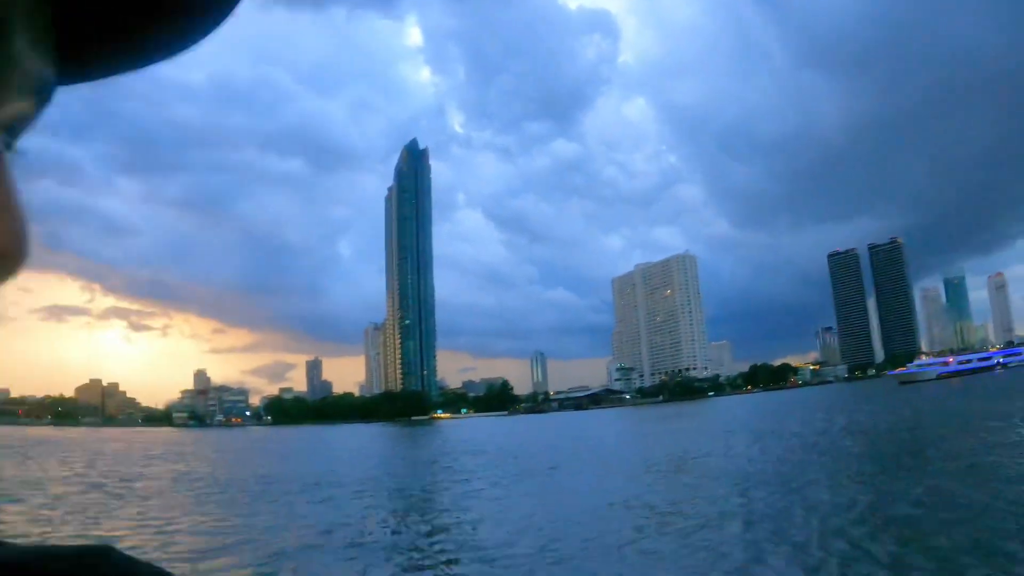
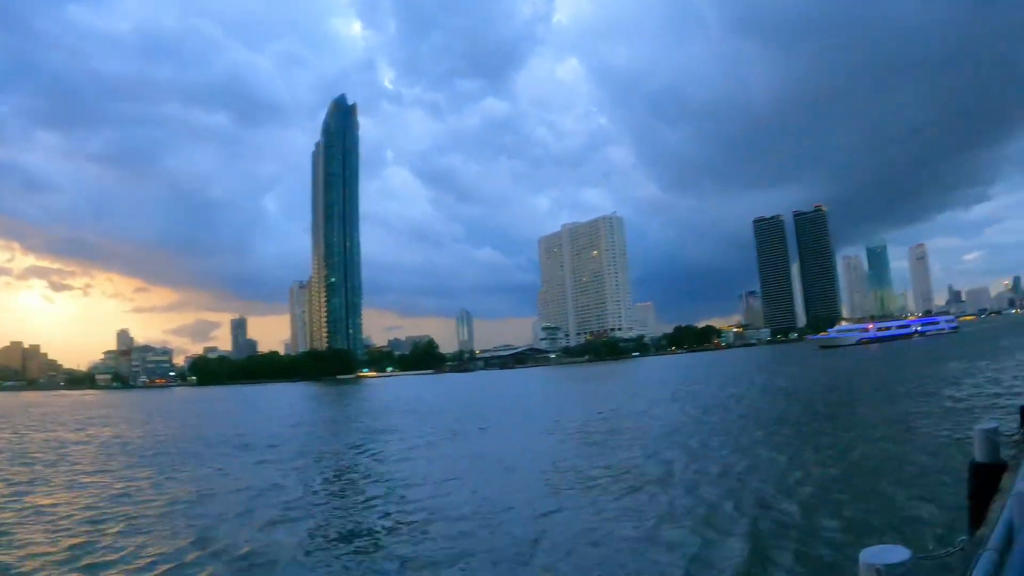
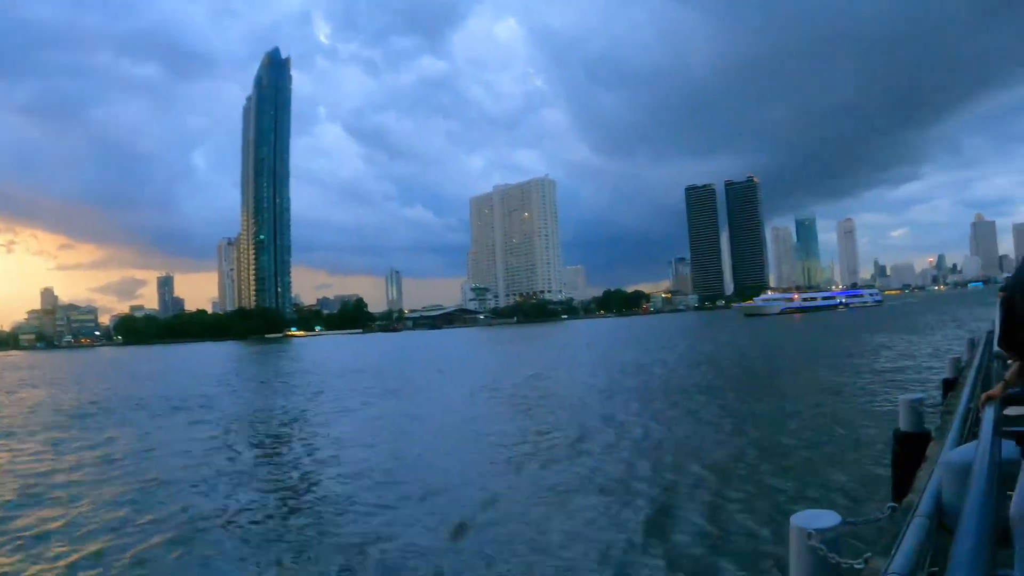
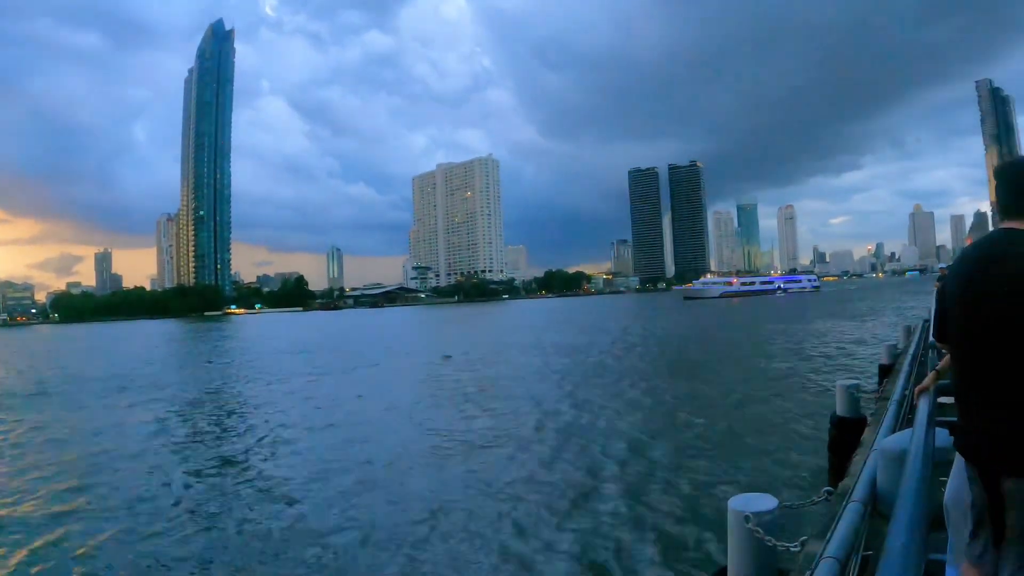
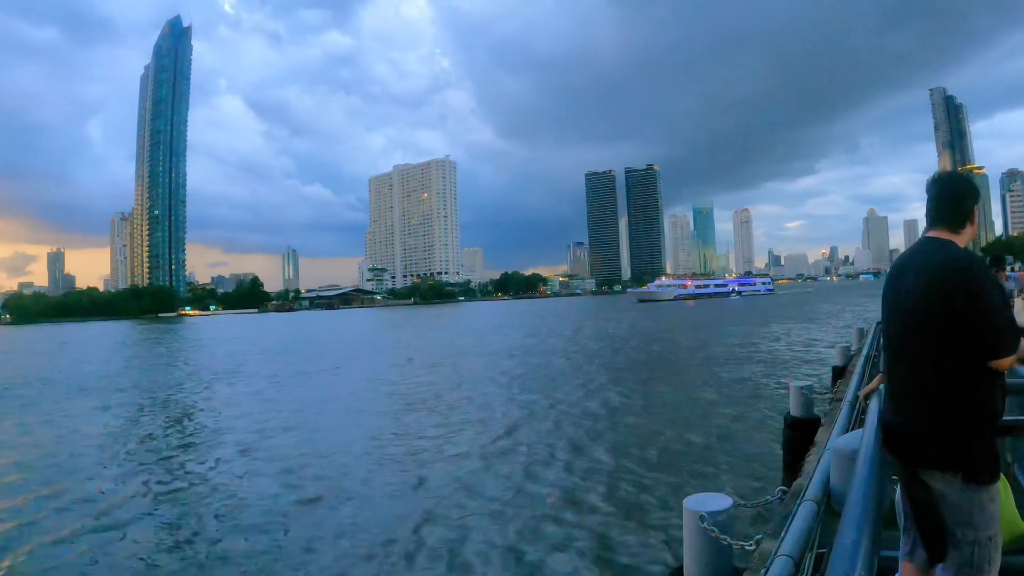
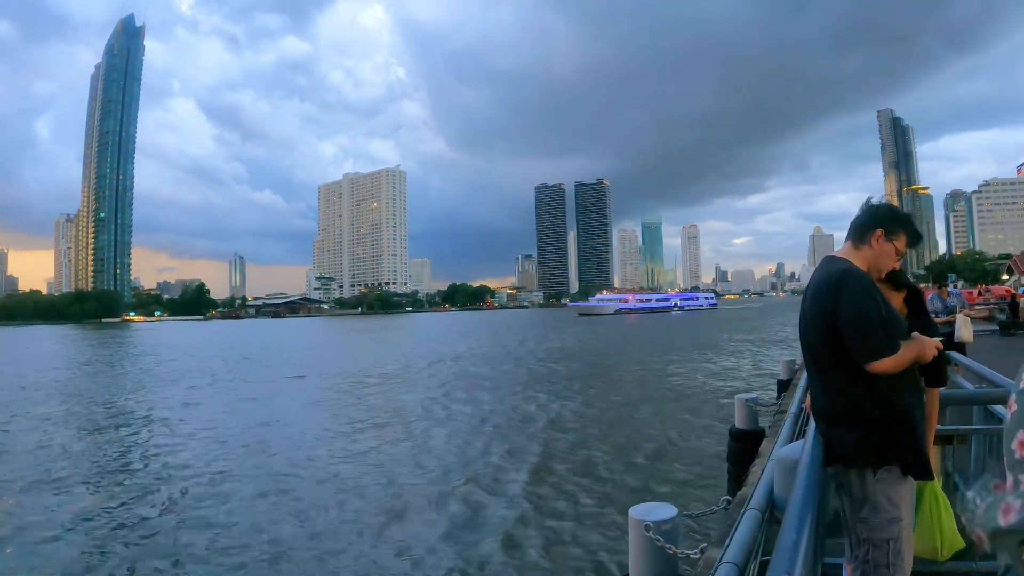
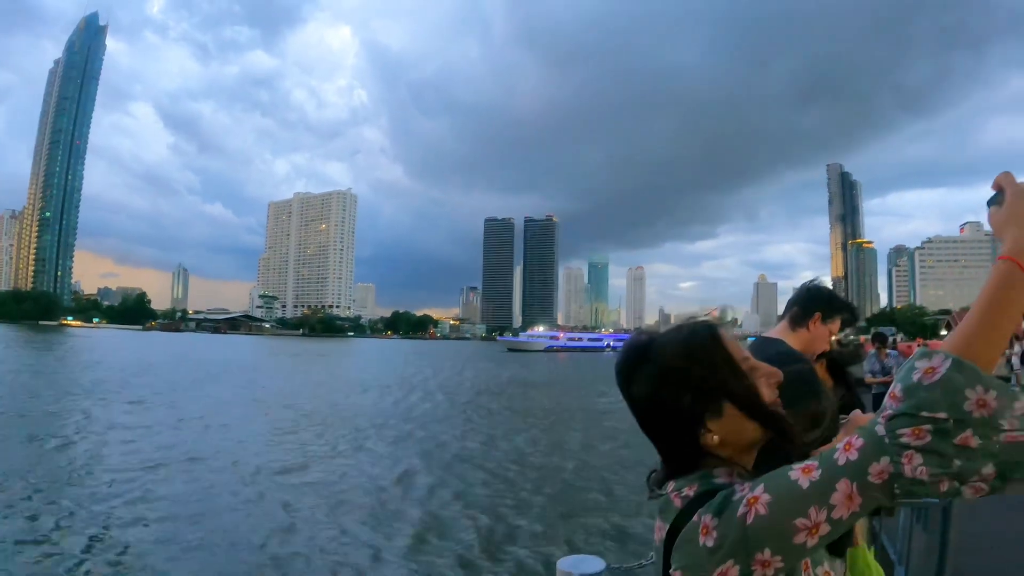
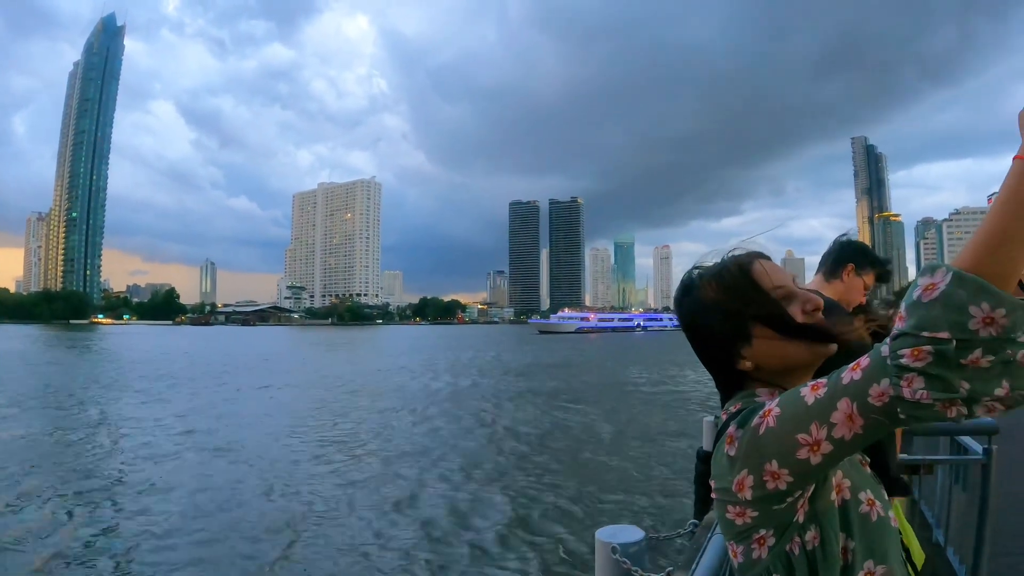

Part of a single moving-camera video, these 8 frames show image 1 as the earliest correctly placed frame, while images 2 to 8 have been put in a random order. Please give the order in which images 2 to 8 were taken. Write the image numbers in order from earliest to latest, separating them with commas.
2, 3, 4, 5, 6, 8, 7
